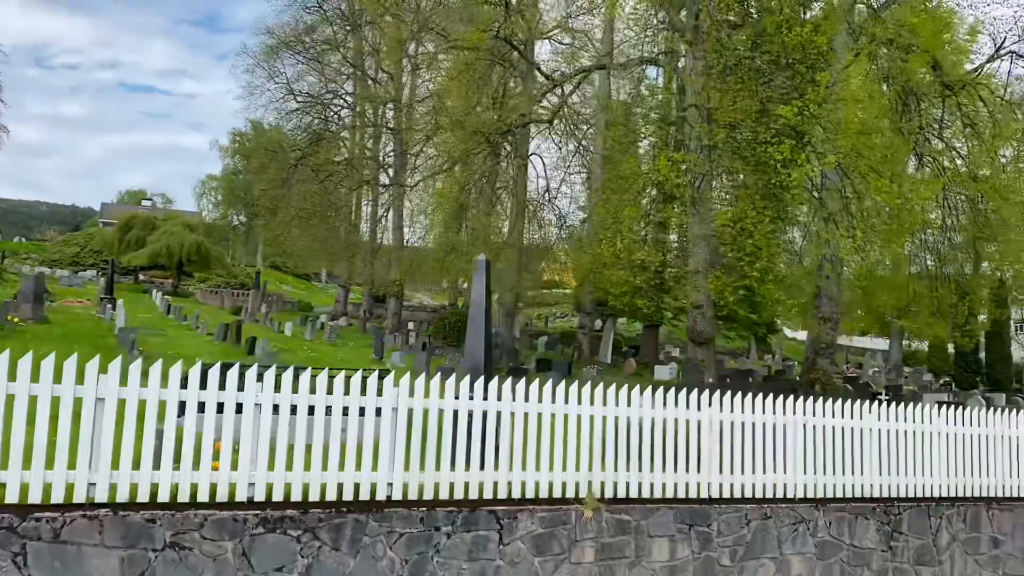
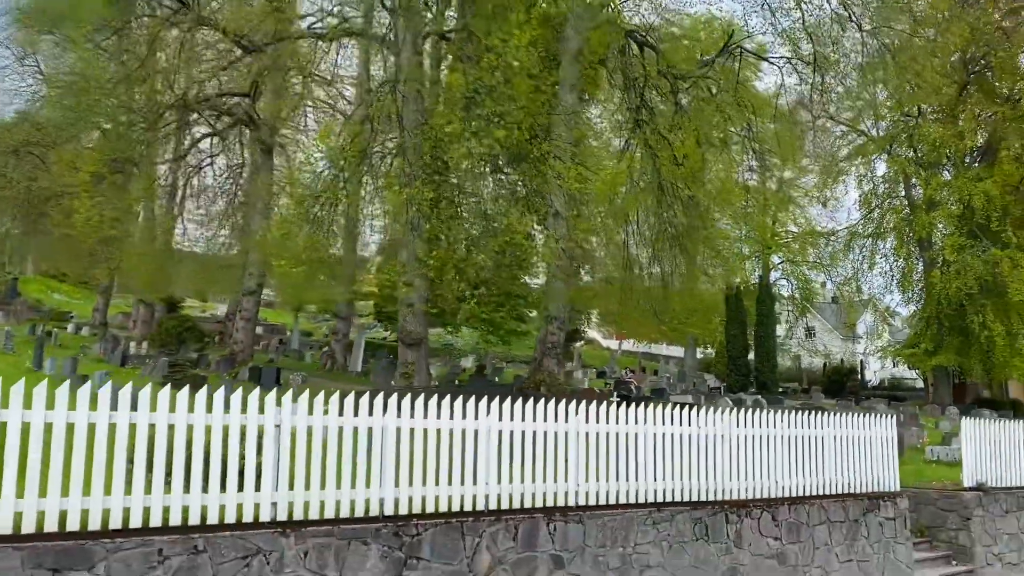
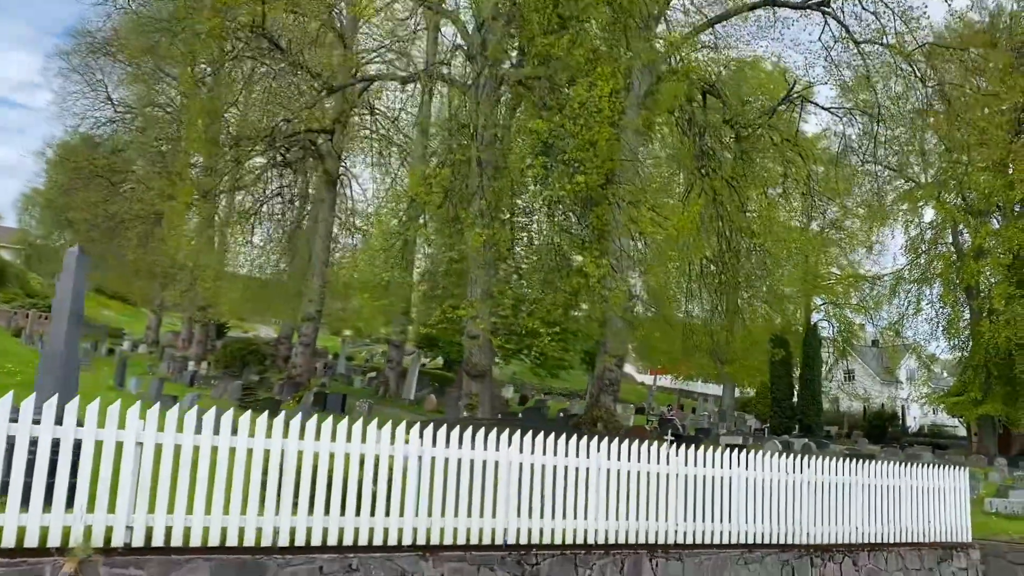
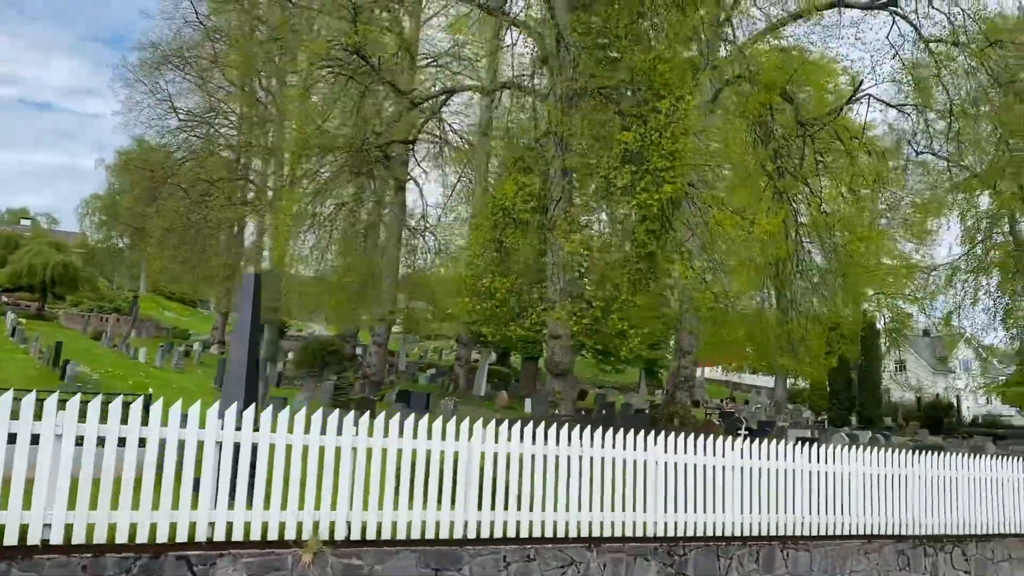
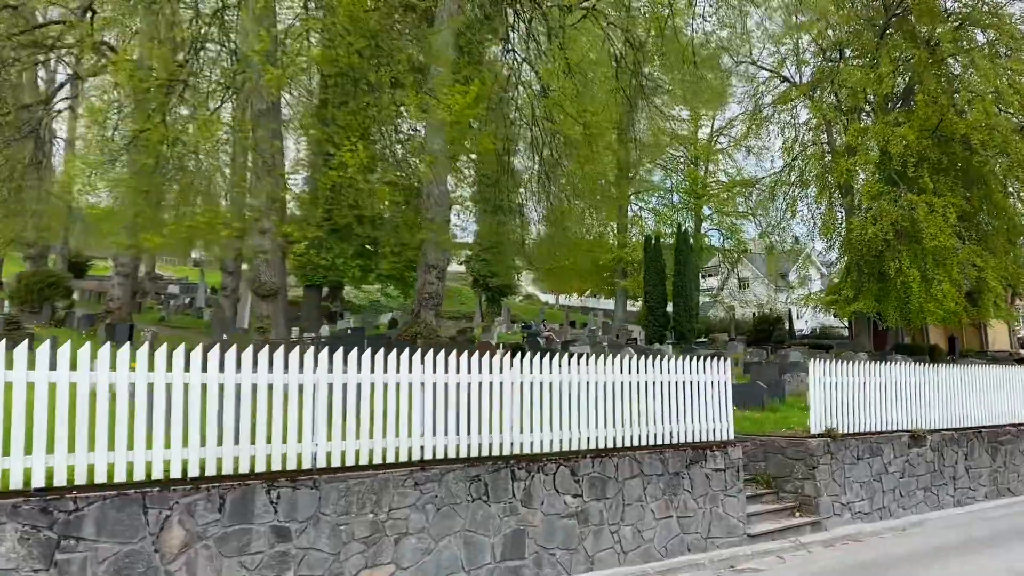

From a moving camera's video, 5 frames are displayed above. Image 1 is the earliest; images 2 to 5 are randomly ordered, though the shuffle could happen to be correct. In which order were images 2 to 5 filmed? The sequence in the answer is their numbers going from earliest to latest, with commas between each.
4, 3, 2, 5
